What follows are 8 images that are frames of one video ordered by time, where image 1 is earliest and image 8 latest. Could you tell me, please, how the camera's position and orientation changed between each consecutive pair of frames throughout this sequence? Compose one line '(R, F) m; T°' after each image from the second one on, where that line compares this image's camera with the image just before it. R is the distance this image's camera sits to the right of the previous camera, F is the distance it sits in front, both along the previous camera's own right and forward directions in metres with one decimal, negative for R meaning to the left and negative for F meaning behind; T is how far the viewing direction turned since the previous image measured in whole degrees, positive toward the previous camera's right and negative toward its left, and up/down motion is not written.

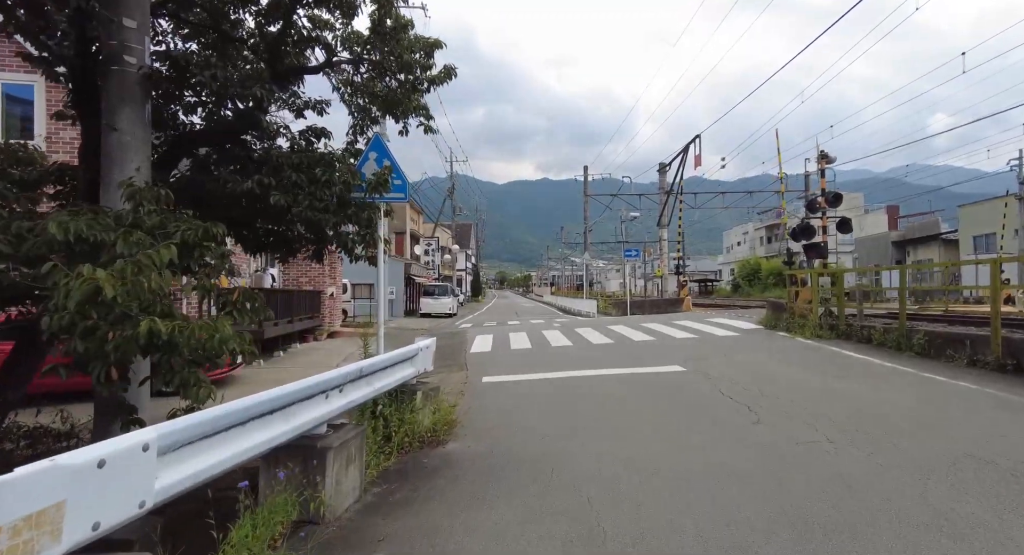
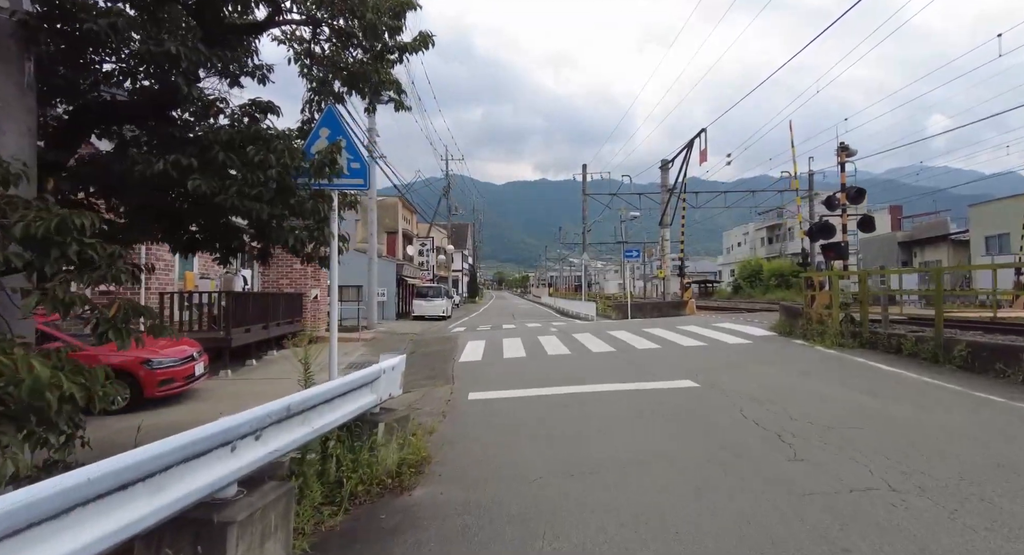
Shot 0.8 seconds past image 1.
(+0.1, +1.1) m; 0°
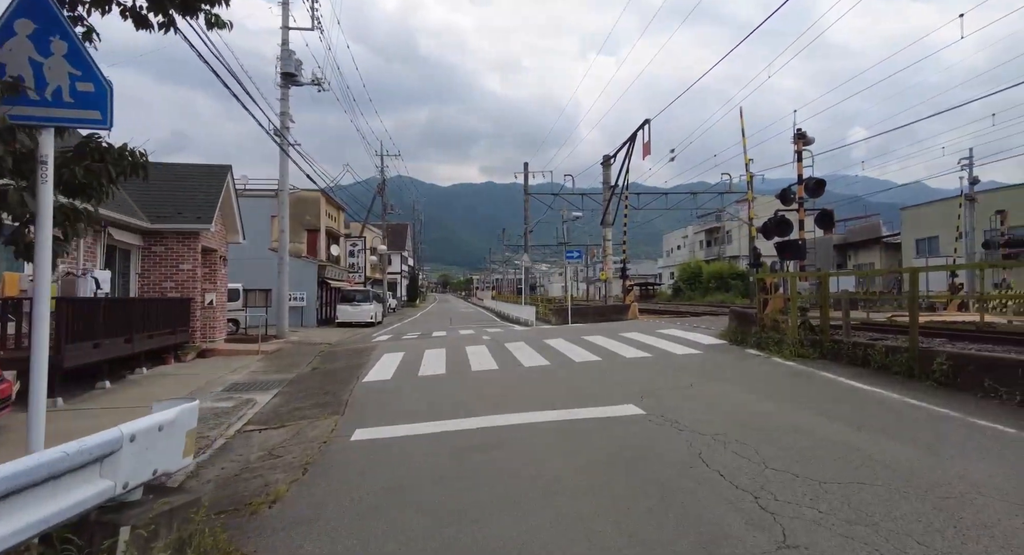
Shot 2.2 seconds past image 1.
(+0.6, +1.9) m; +6°
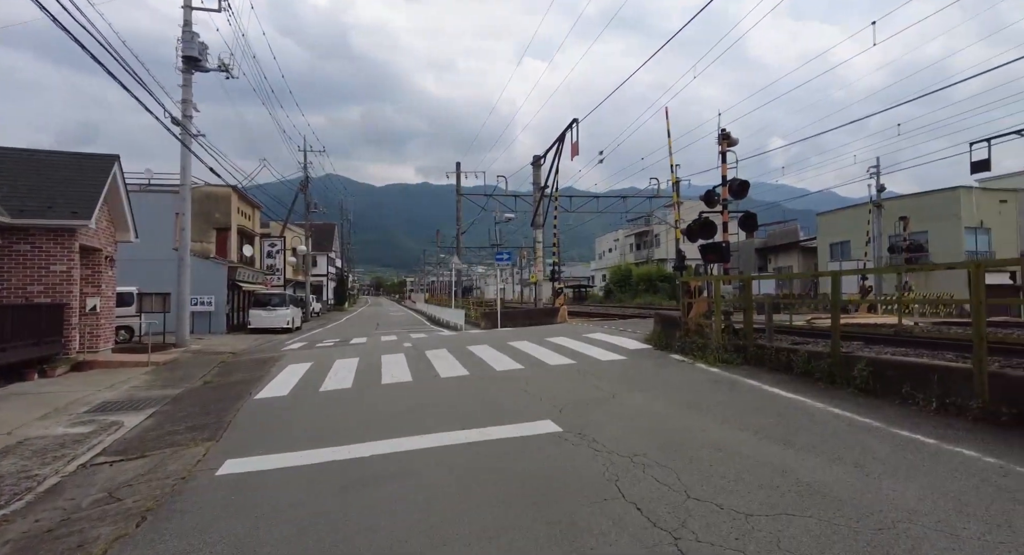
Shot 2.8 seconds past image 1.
(+0.4, +0.8) m; +7°
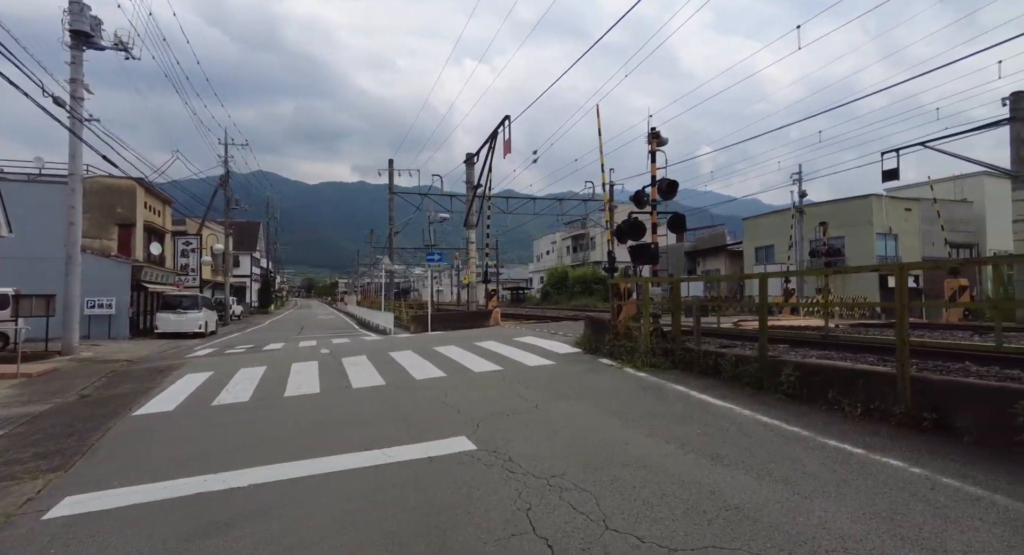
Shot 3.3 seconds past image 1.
(+0.3, +0.6) m; +7°
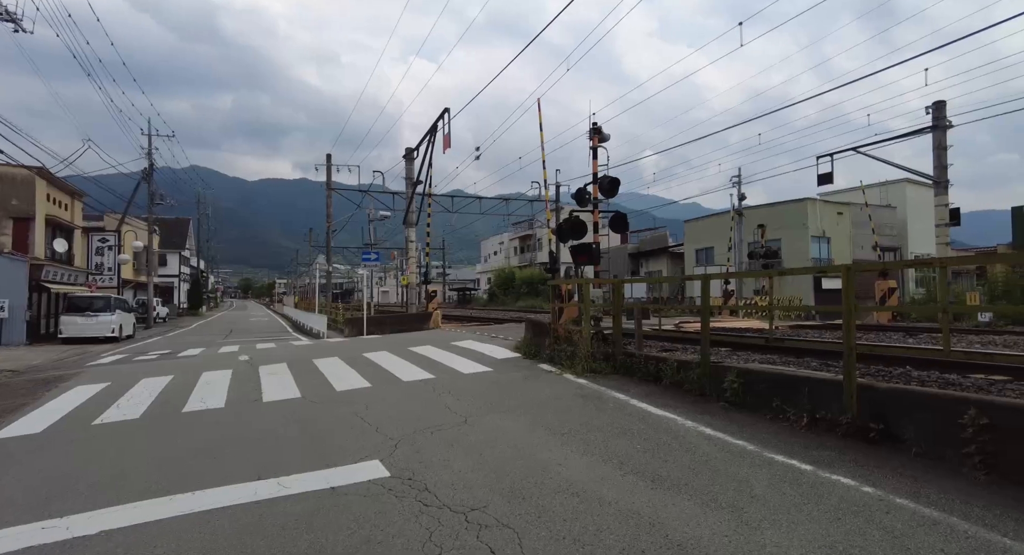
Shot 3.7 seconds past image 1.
(+0.3, +0.6) m; +6°
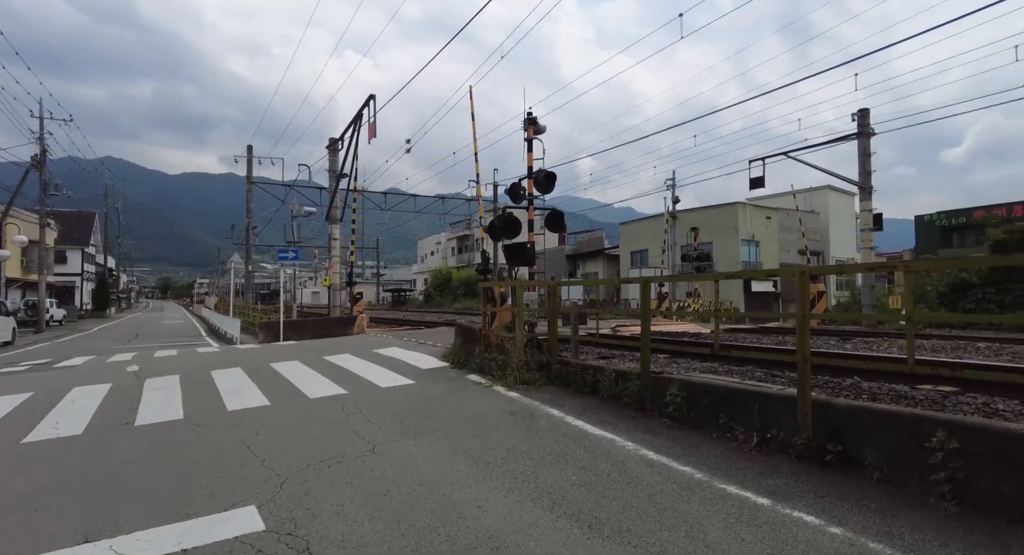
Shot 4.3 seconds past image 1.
(+0.2, +0.8) m; +7°
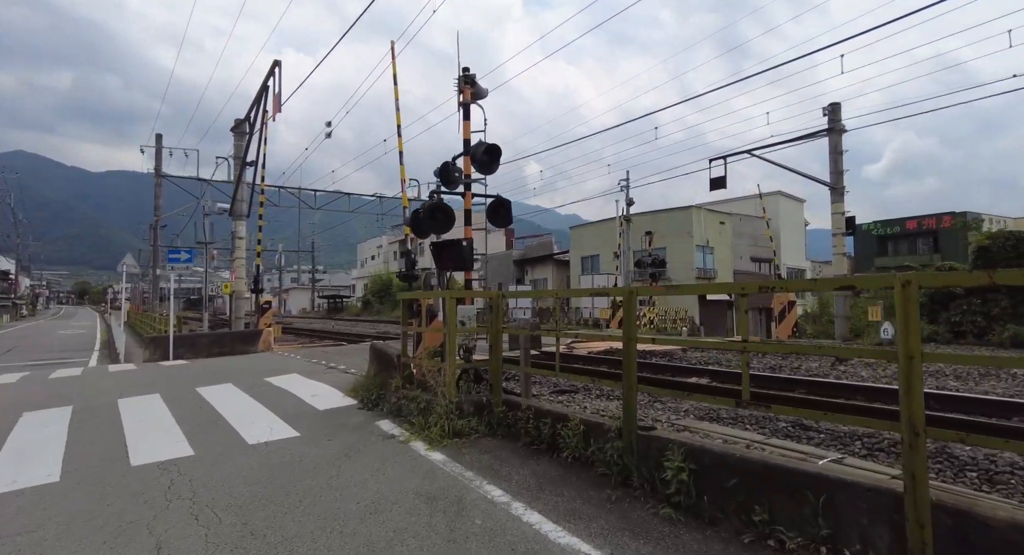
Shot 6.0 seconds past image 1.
(+0.2, +1.9) m; +6°
